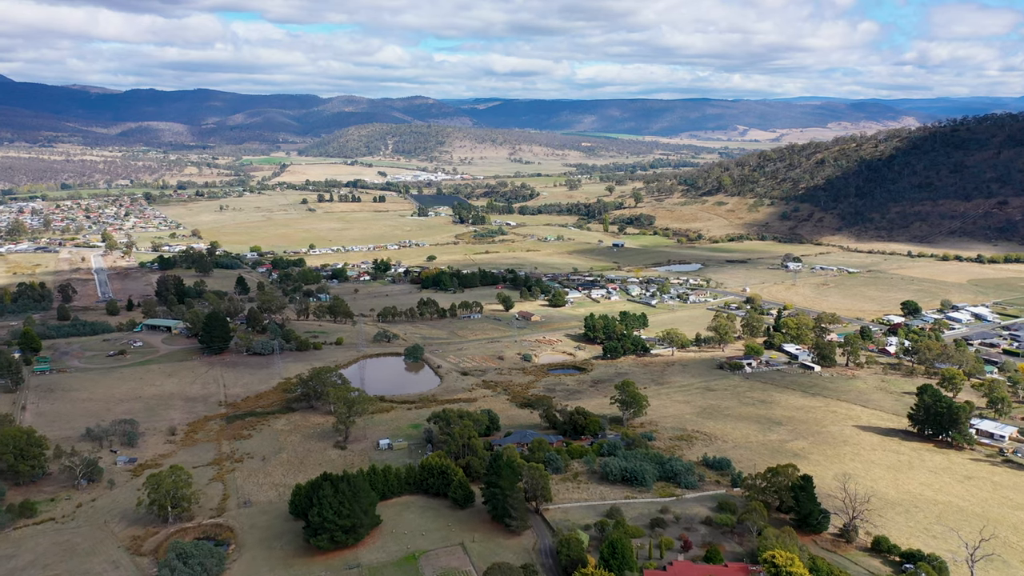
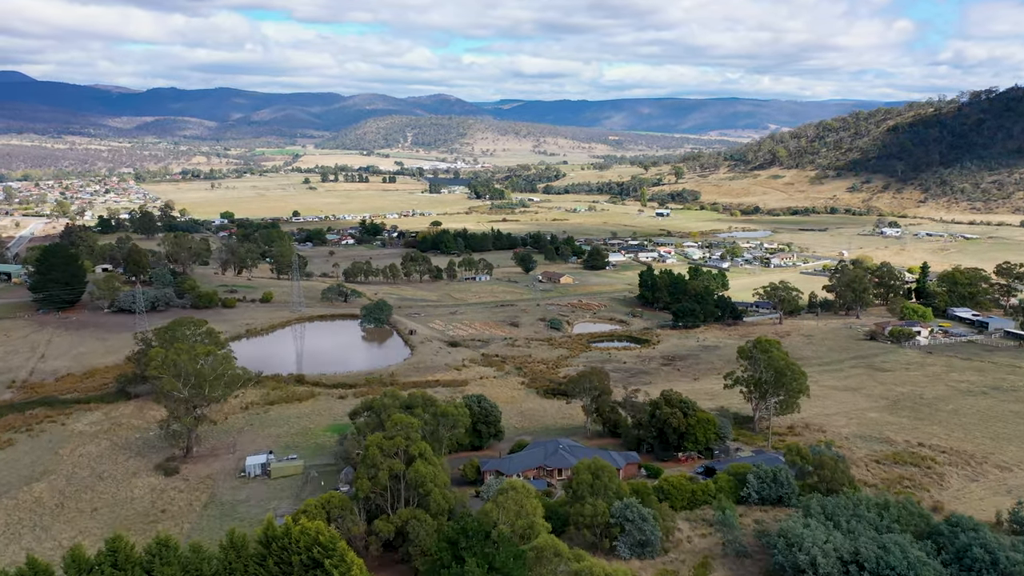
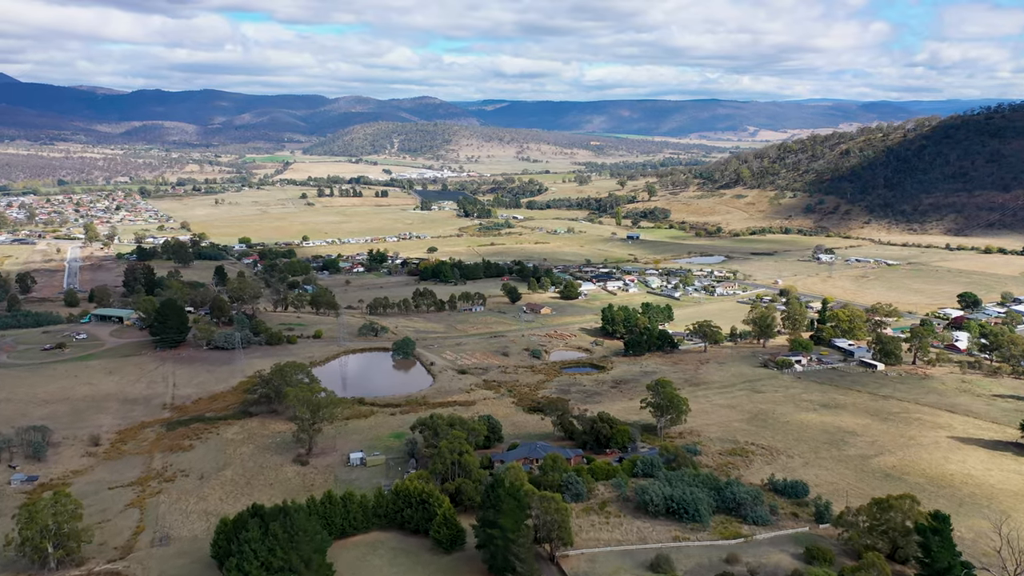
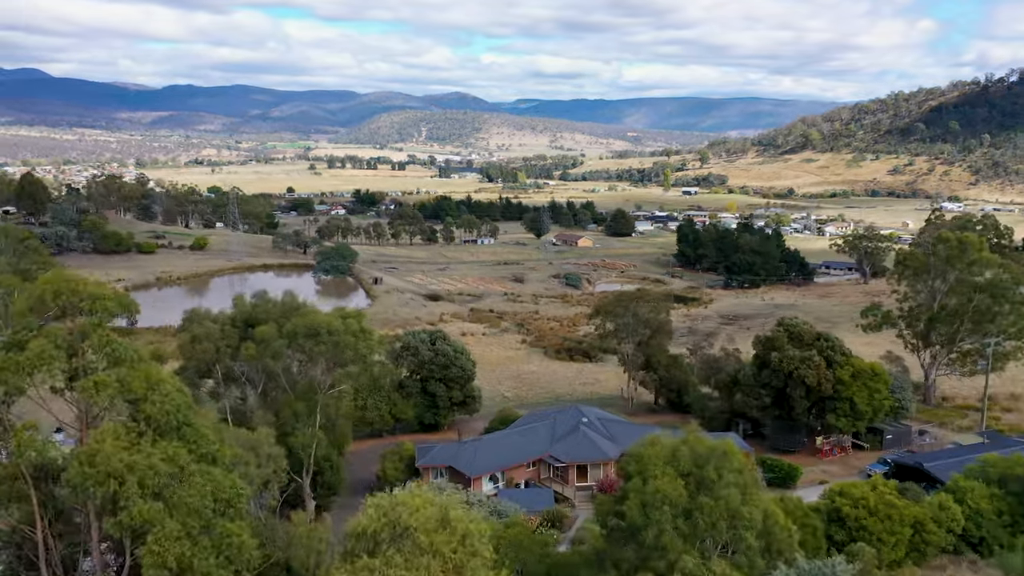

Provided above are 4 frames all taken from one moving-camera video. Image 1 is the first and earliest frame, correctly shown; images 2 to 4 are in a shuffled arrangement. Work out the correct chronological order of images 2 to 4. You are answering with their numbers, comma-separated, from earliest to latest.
3, 2, 4
